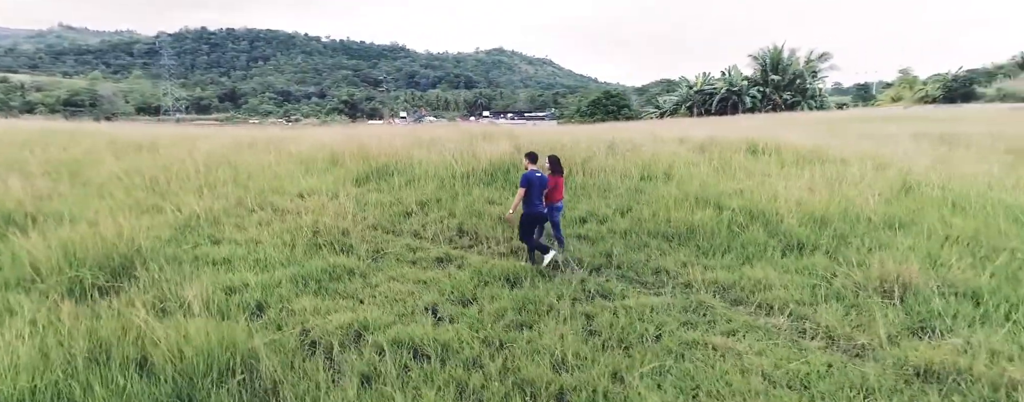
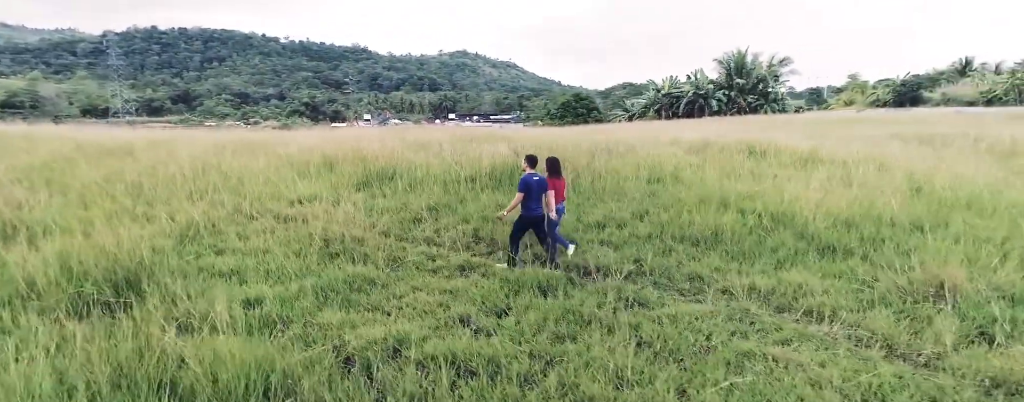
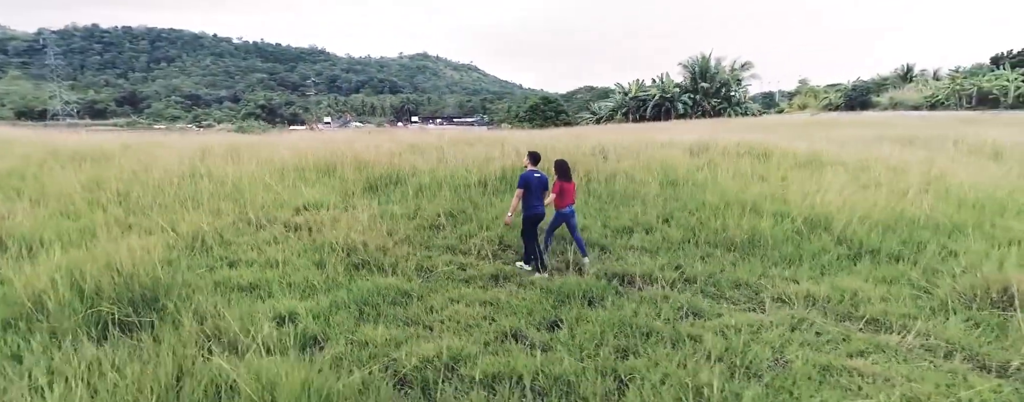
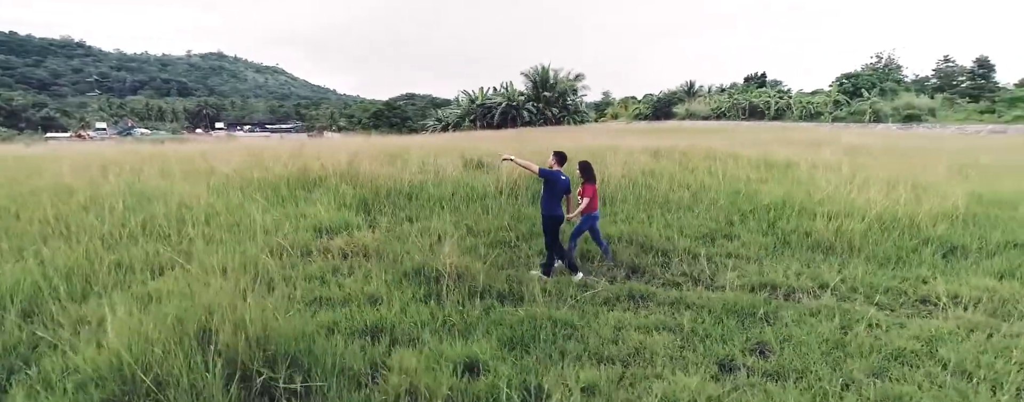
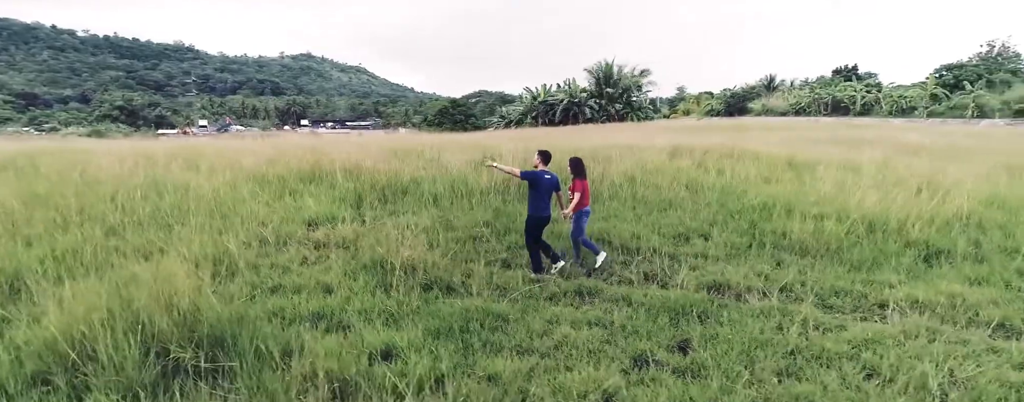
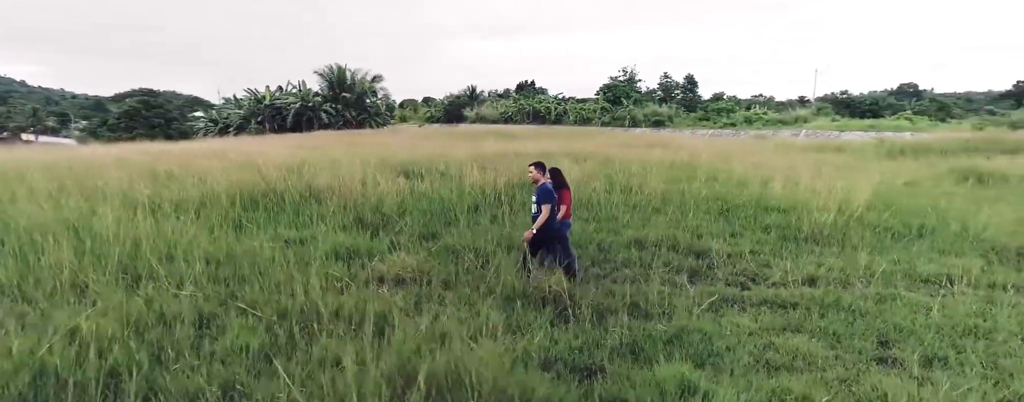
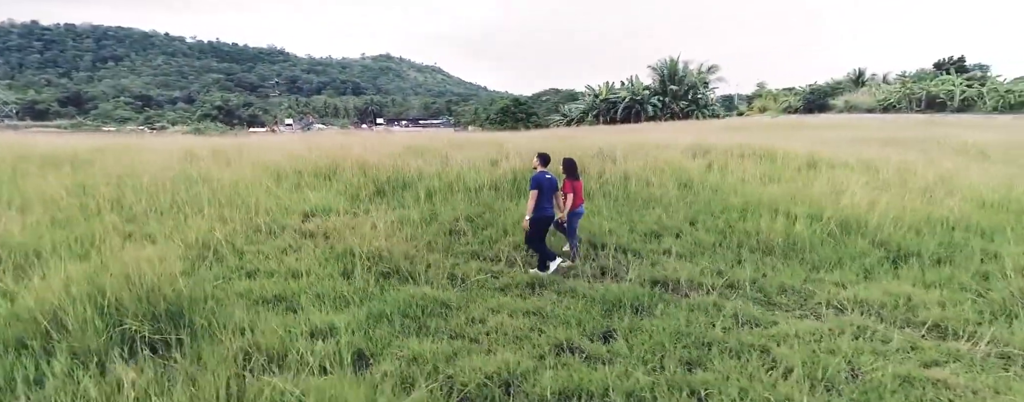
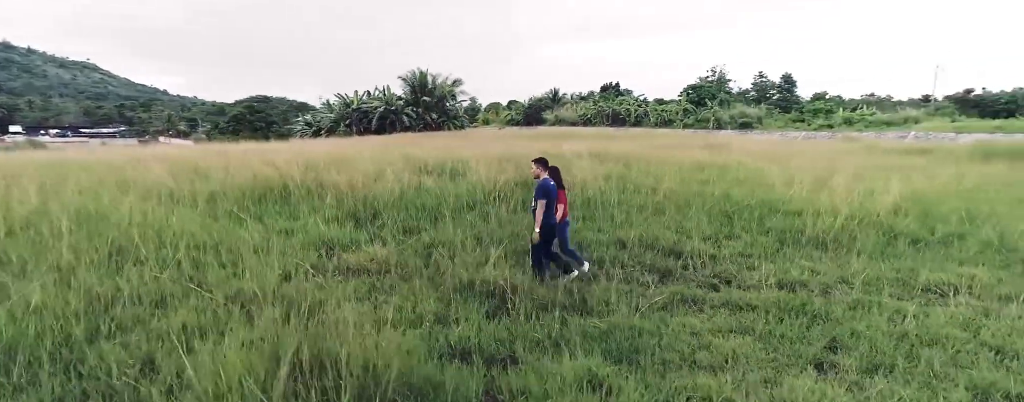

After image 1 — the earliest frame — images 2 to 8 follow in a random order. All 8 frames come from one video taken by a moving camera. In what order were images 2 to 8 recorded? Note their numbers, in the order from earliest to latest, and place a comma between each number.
2, 3, 7, 5, 4, 8, 6
